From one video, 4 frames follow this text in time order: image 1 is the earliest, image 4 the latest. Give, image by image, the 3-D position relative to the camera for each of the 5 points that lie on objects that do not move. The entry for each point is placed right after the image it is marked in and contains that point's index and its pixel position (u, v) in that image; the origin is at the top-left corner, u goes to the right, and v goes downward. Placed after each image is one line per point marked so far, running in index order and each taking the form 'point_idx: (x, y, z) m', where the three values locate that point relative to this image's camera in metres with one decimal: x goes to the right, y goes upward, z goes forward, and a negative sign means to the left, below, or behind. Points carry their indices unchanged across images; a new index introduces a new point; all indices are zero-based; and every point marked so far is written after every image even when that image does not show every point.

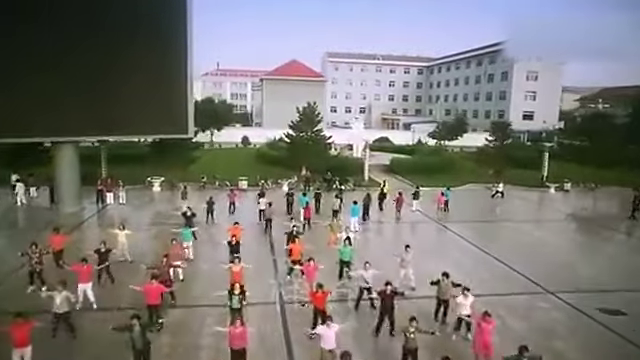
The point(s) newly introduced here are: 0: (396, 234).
0: (+3.2, -2.3, +18.9) m
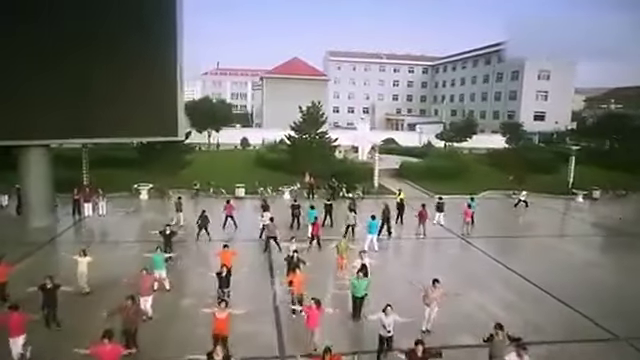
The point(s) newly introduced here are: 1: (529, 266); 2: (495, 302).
0: (+3.5, -2.6, +16.6) m
1: (+7.6, -3.1, +16.4) m
2: (+5.1, -3.5, +12.9) m
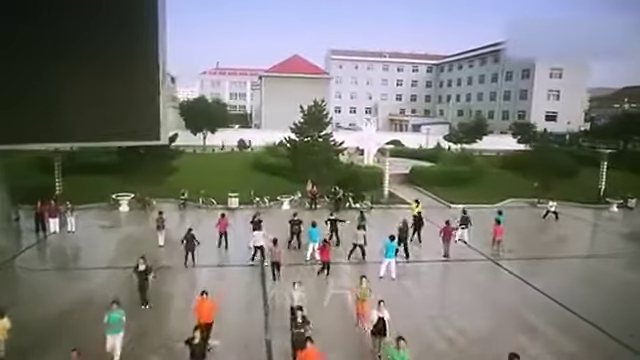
0: (+3.6, -3.0, +14.2) m
1: (+7.7, -3.5, +13.9) m
2: (+5.2, -3.8, +10.5) m
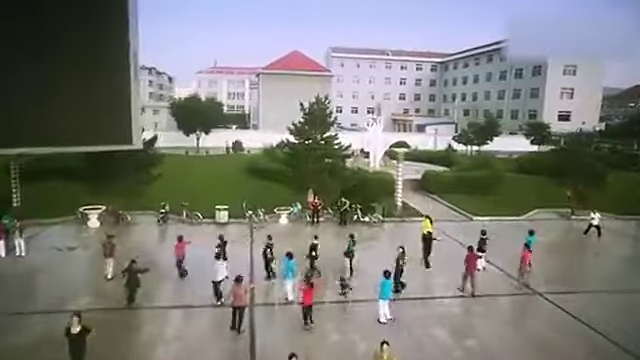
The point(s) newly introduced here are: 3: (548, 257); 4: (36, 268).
0: (+3.7, -3.3, +11.4) m
1: (+7.8, -3.9, +11.2) m
2: (+5.4, -4.2, +7.7) m
3: (+8.8, -2.8, +17.3) m
4: (-8.3, -2.5, +12.9) m
